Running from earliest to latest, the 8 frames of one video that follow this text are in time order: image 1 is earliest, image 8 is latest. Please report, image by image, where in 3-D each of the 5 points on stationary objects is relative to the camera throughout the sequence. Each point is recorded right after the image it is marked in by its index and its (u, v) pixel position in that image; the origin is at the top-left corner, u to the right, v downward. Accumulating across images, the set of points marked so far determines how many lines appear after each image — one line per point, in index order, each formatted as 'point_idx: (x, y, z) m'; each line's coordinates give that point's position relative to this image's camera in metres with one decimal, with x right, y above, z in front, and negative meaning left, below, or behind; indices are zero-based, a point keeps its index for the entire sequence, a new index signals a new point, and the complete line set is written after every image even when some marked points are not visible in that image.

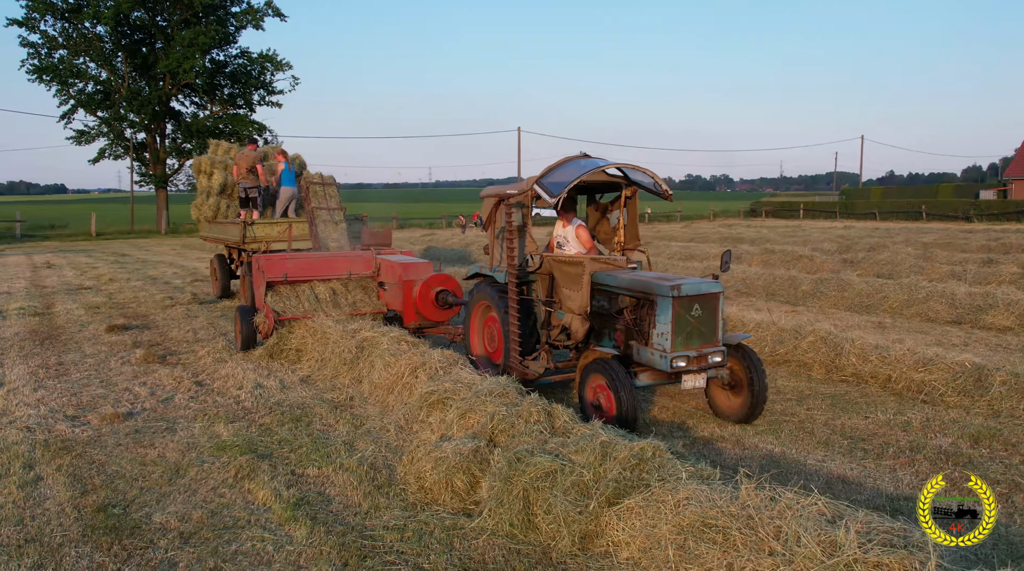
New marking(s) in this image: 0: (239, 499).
0: (-1.4, -1.1, +4.2) m
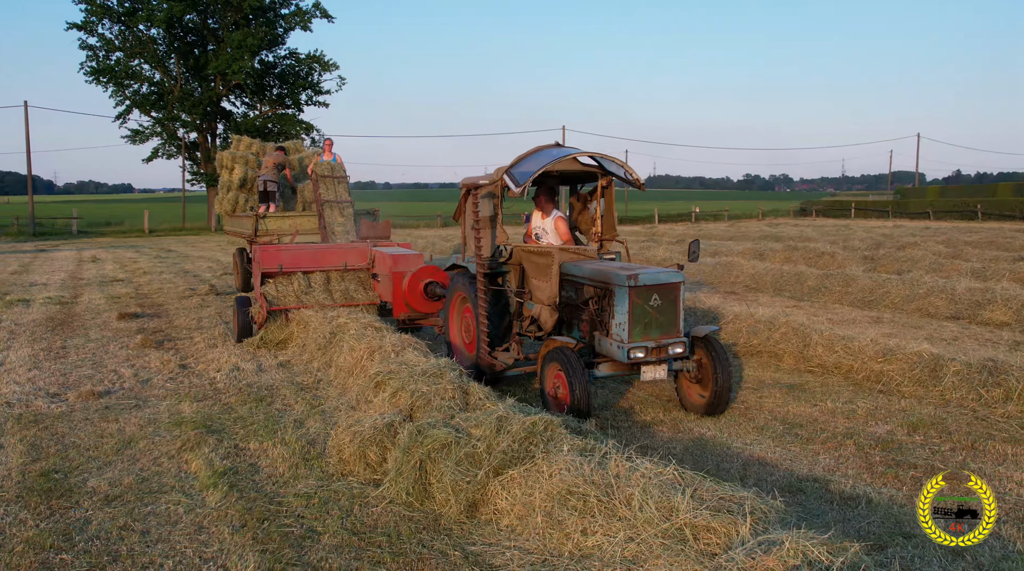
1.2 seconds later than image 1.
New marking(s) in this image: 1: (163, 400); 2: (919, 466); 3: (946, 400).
0: (-1.9, -1.0, +4.4) m
1: (-2.8, -0.9, +6.4) m
2: (+2.2, -1.0, +4.3) m
3: (+3.1, -0.8, +5.7) m
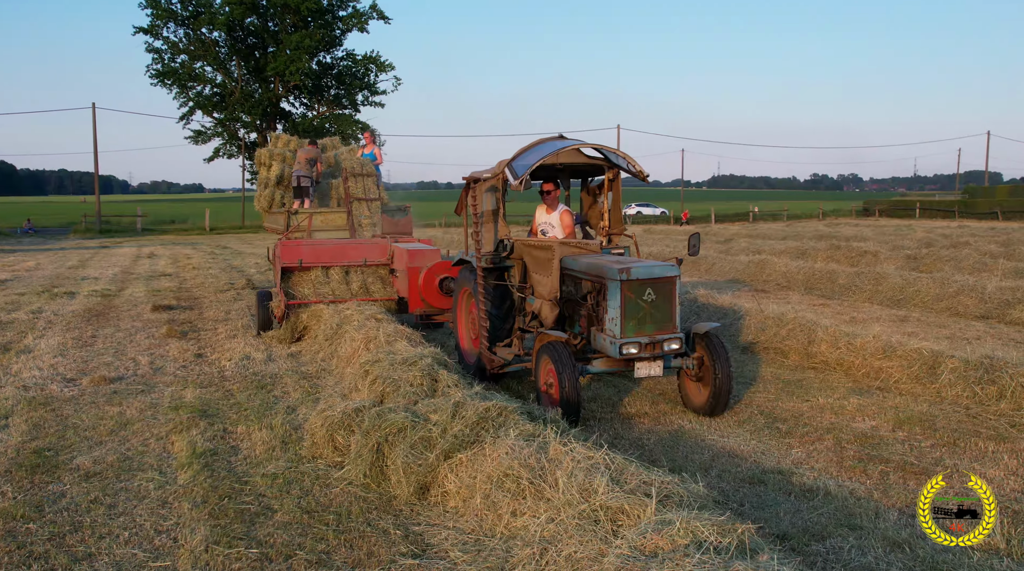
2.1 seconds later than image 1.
0: (-2.0, -0.9, +4.6) m
1: (-2.8, -0.8, +6.6) m
2: (+2.0, -0.9, +4.3) m
3: (+3.0, -0.8, +5.6) m
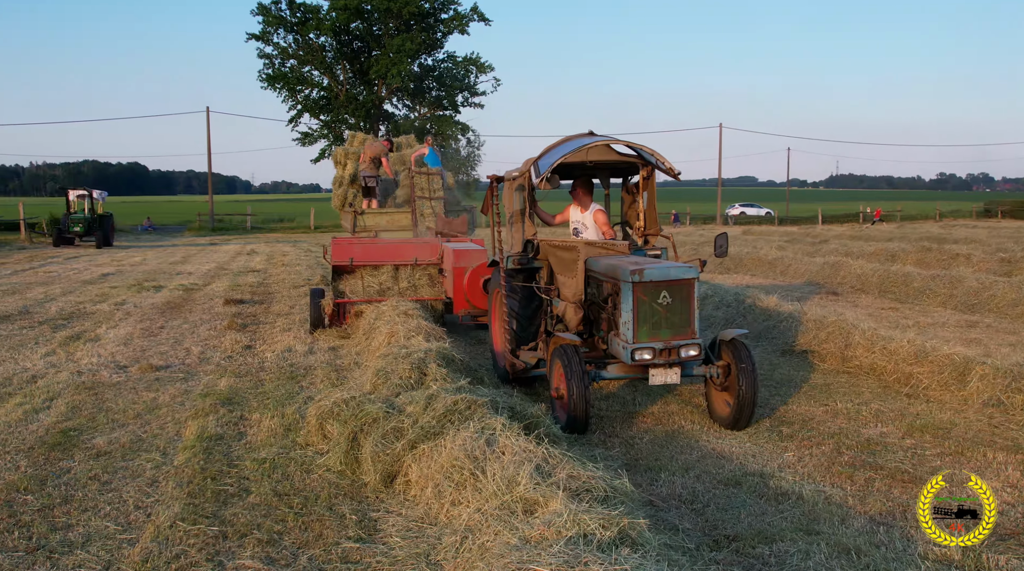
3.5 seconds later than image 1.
0: (-2.1, -0.9, +4.9) m
1: (-2.7, -0.8, +7.0) m
2: (+1.9, -0.9, +4.1) m
3: (+3.0, -0.8, +5.3) m
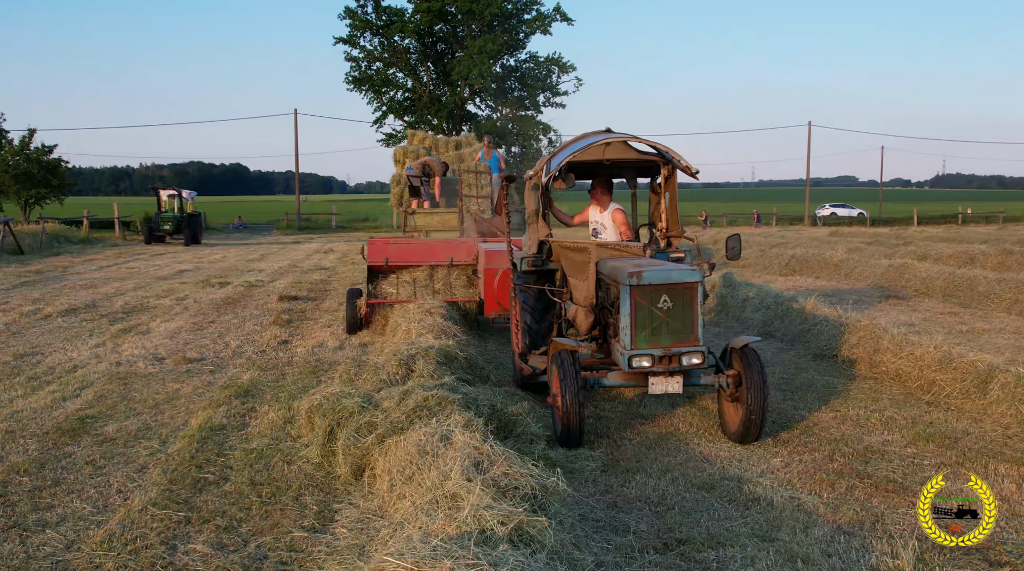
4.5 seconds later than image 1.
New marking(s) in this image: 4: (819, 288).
0: (-2.1, -0.9, +5.1) m
1: (-2.5, -0.8, +7.3) m
2: (+1.8, -0.9, +4.0) m
3: (+3.0, -0.8, +5.1) m
4: (+6.4, -0.1, +16.4) m
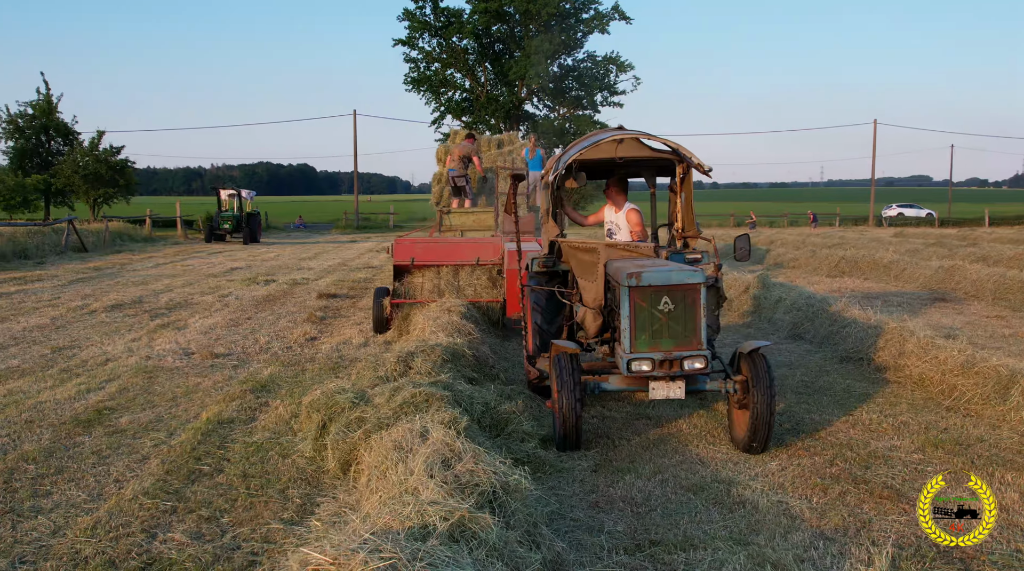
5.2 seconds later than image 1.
0: (-2.1, -0.8, +5.2) m
1: (-2.3, -0.7, +7.4) m
2: (+1.7, -0.9, +3.9) m
3: (+3.0, -0.8, +4.9) m
4: (+7.1, -0.1, +16.0) m
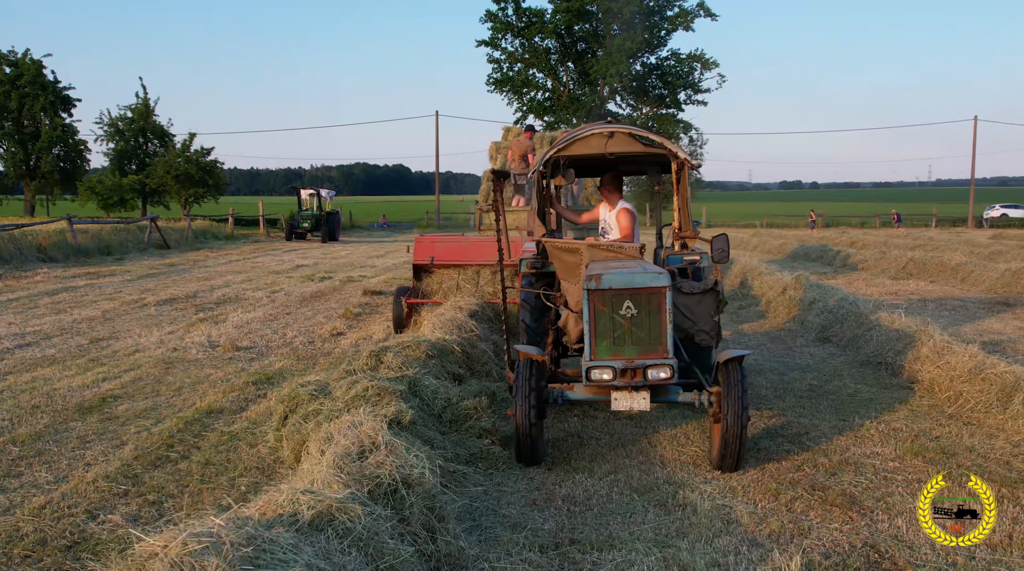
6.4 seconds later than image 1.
0: (-2.2, -0.8, +5.4) m
1: (-2.3, -0.7, +7.6) m
2: (+1.5, -0.9, +3.8) m
3: (+2.8, -0.8, +4.6) m
4: (+7.9, -0.1, +15.4) m
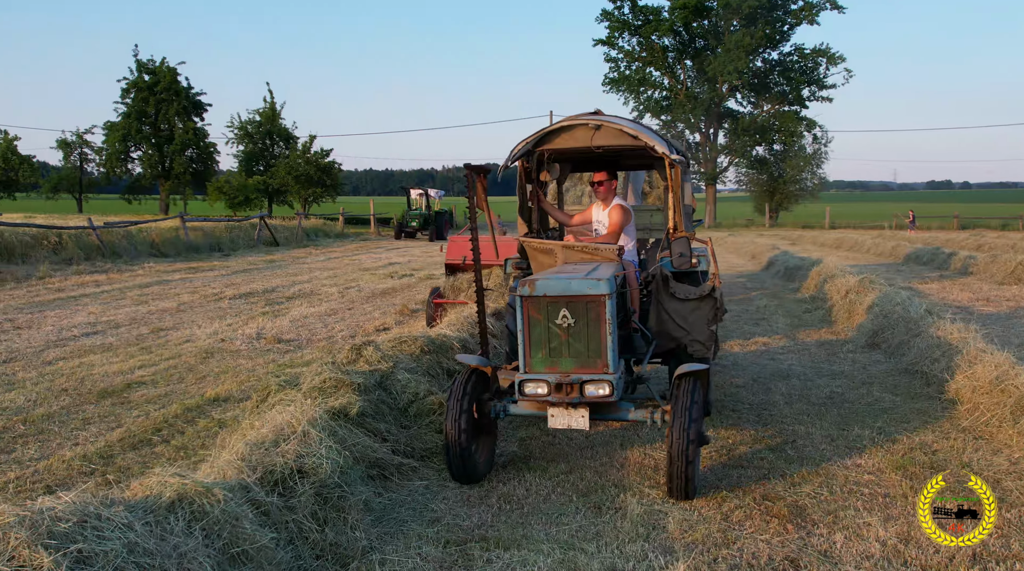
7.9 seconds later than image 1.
0: (-2.2, -0.8, +5.7) m
1: (-2.0, -0.6, +7.9) m
2: (+1.2, -1.0, +3.6) m
3: (+2.7, -0.9, +4.3) m
4: (+9.1, -0.2, +14.3) m
